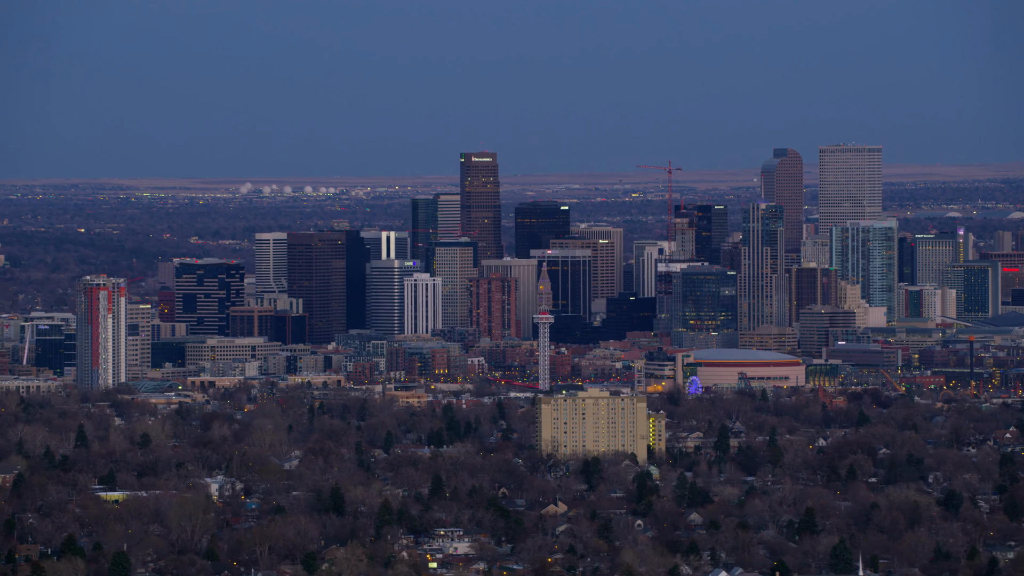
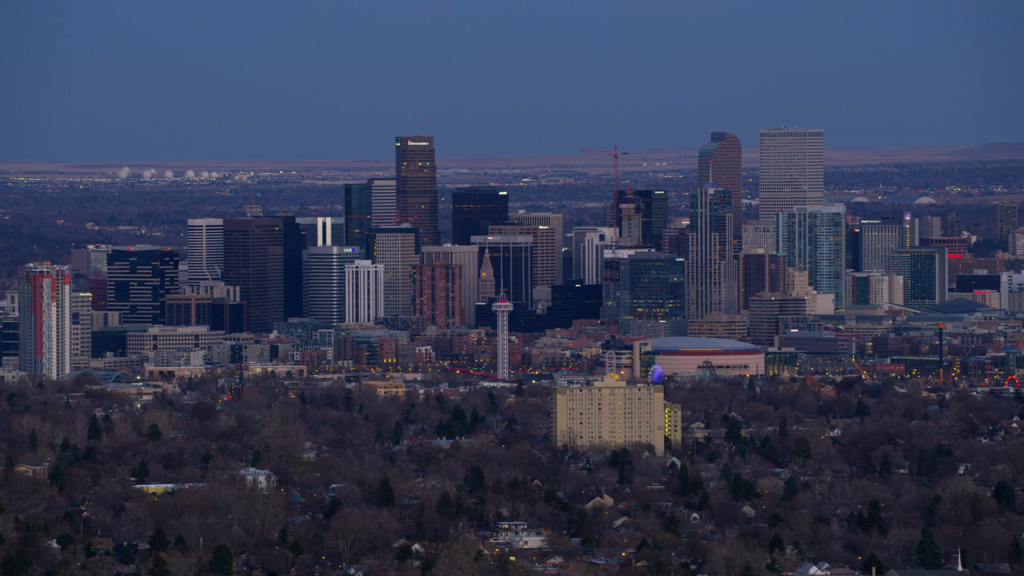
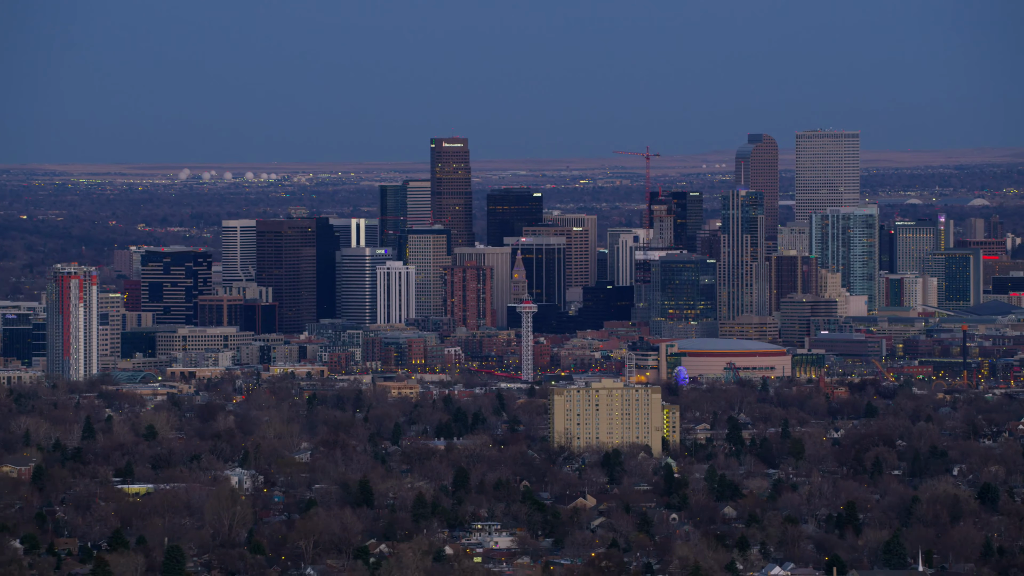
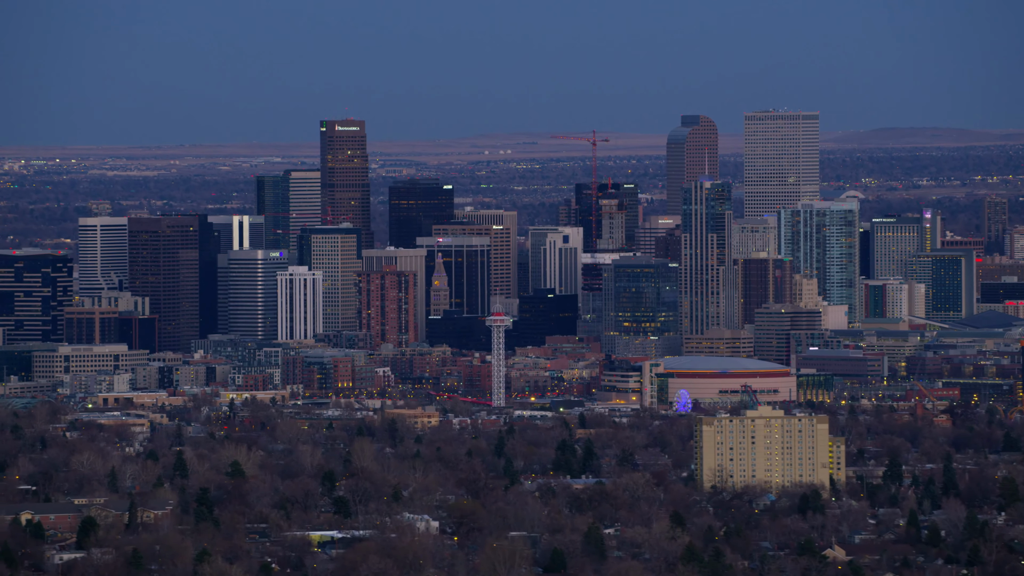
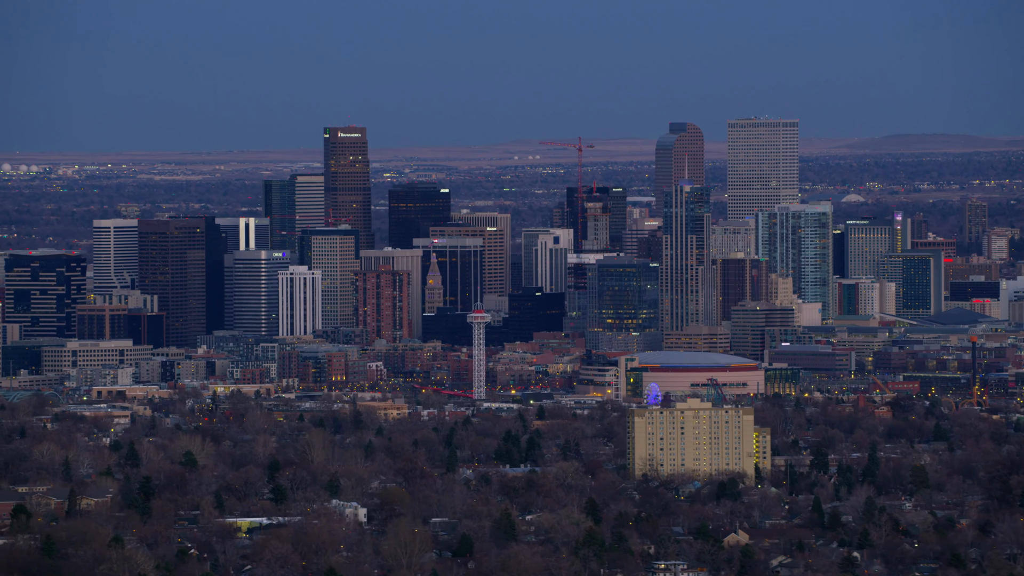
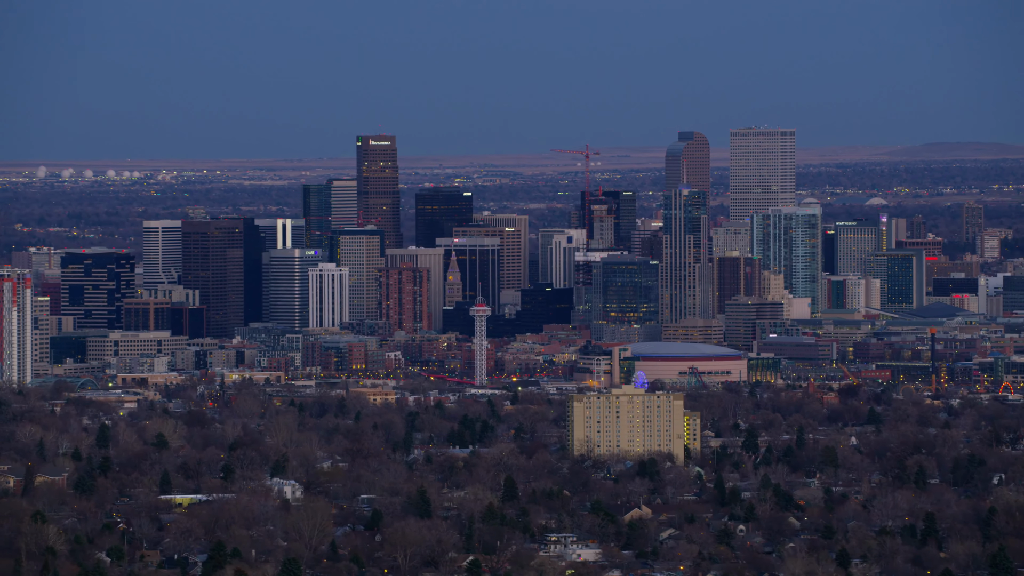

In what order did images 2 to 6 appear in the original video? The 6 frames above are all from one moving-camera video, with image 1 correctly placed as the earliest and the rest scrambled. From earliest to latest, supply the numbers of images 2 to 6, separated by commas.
3, 2, 6, 5, 4
